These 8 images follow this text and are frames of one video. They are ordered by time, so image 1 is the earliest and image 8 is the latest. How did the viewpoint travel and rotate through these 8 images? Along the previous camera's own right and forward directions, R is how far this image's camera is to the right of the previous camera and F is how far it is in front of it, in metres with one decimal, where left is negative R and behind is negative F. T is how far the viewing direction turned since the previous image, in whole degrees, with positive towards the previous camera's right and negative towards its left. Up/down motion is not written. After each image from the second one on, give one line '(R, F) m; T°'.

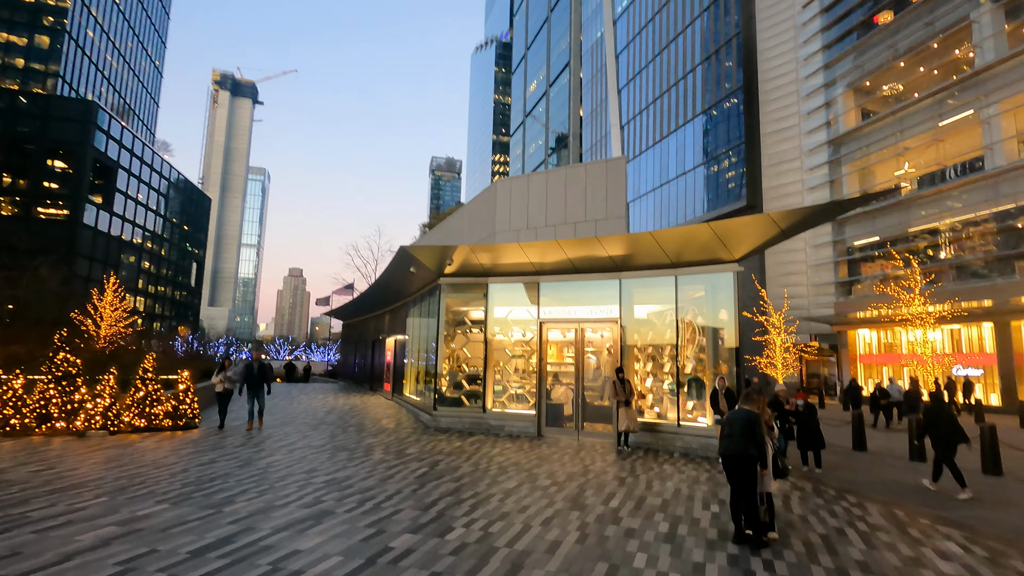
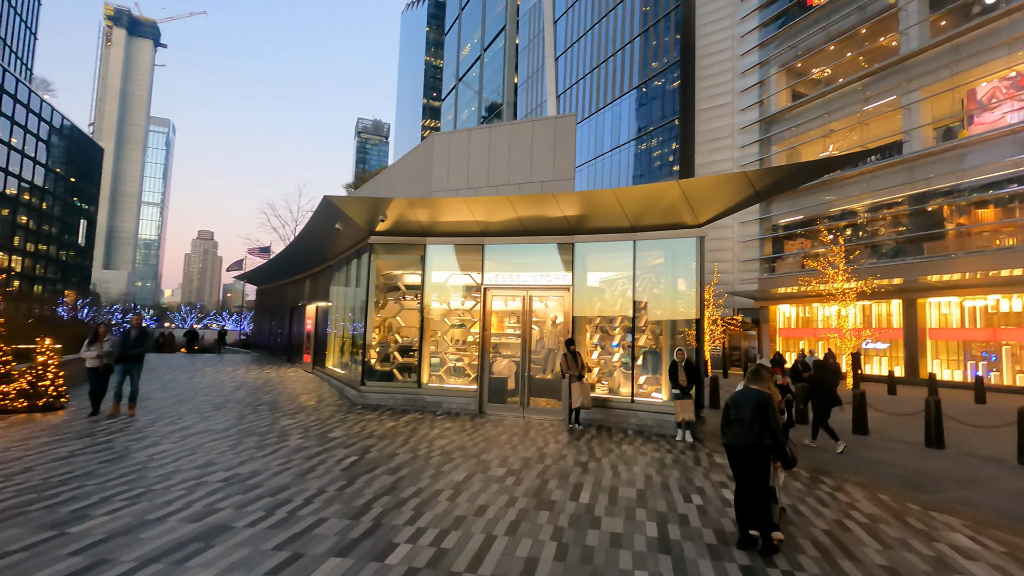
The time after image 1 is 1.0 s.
(-0.3, +1.2) m; +8°
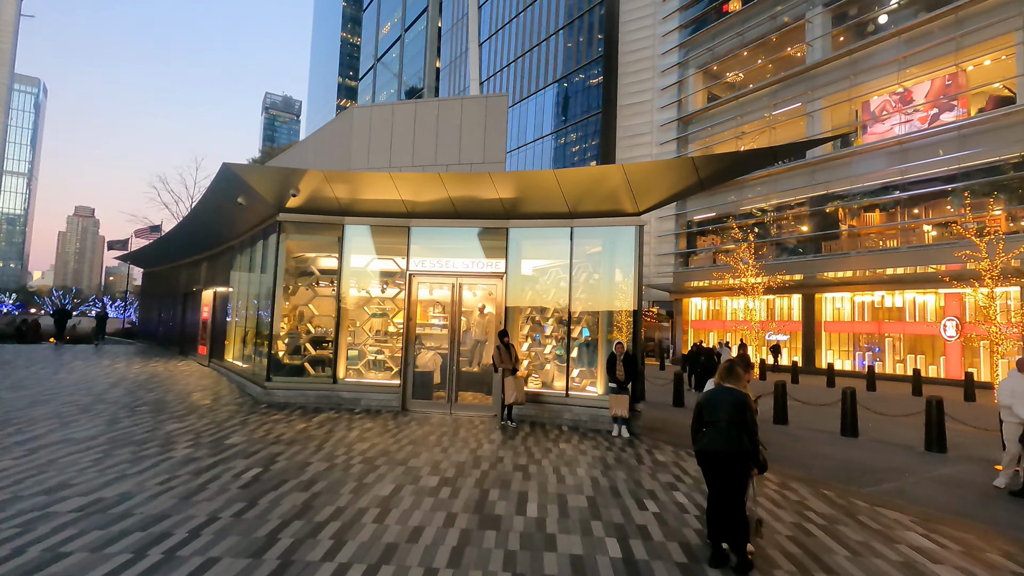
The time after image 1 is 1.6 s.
(-0.2, +0.8) m; +9°
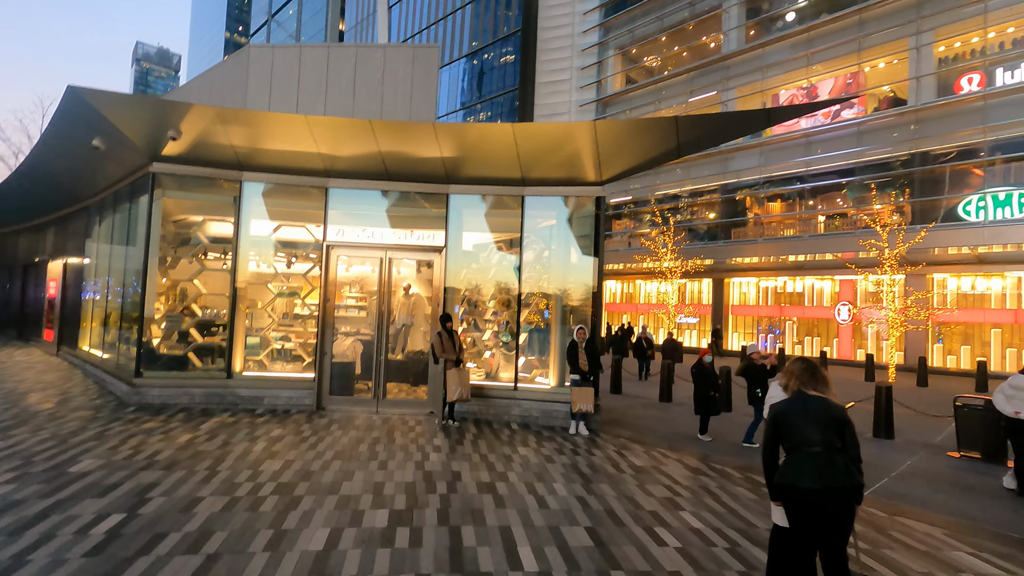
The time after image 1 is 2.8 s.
(-0.6, +1.4) m; +10°
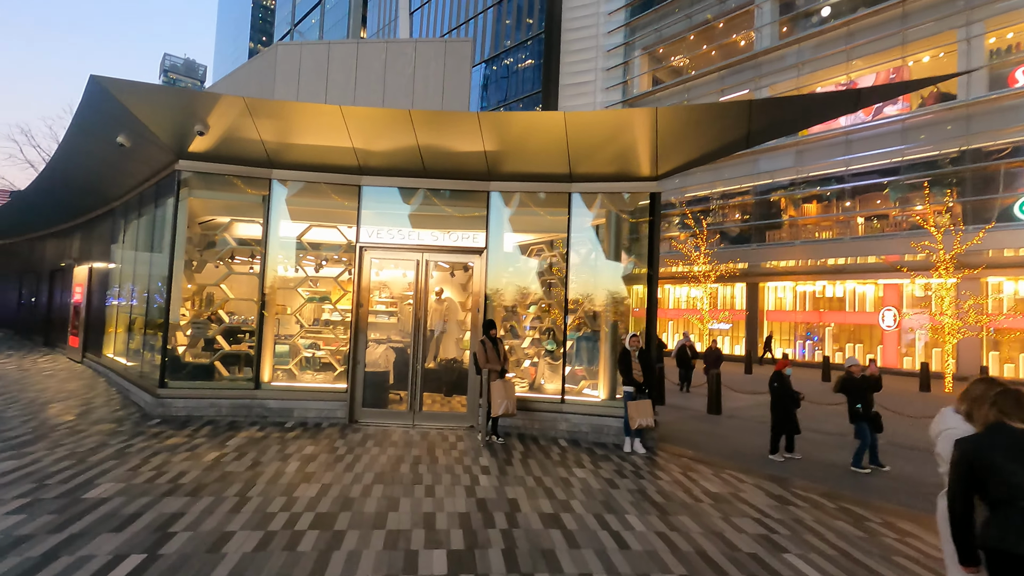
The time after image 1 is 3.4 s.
(-0.4, +0.6) m; -2°
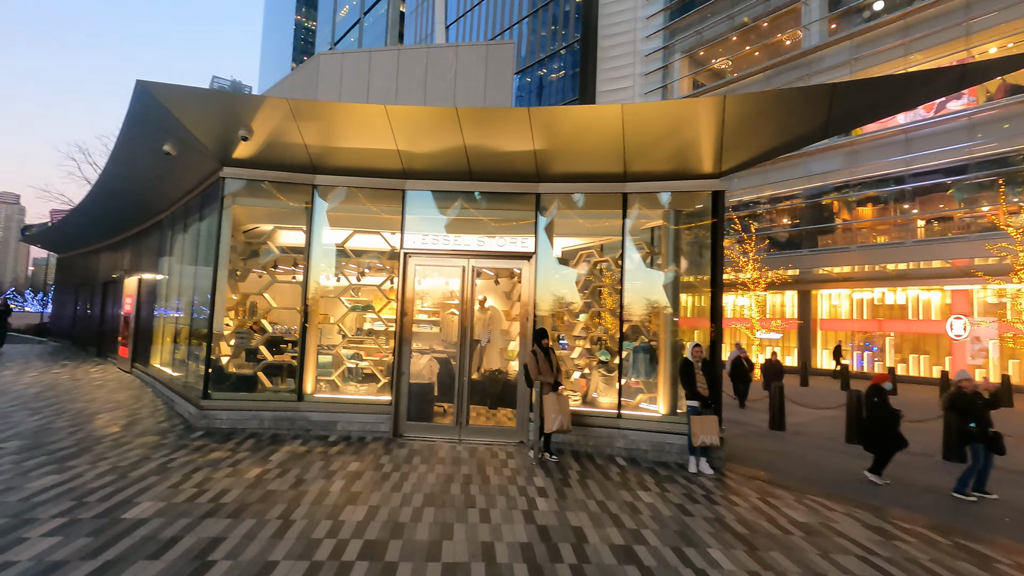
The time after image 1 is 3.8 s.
(-0.2, +0.4) m; -4°
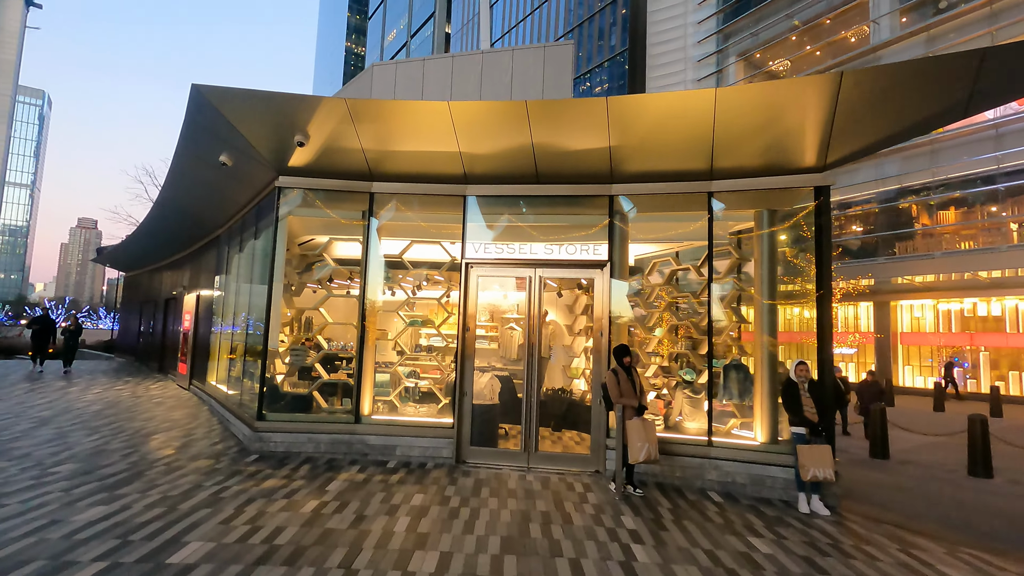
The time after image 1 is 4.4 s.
(-0.3, +0.6) m; -5°
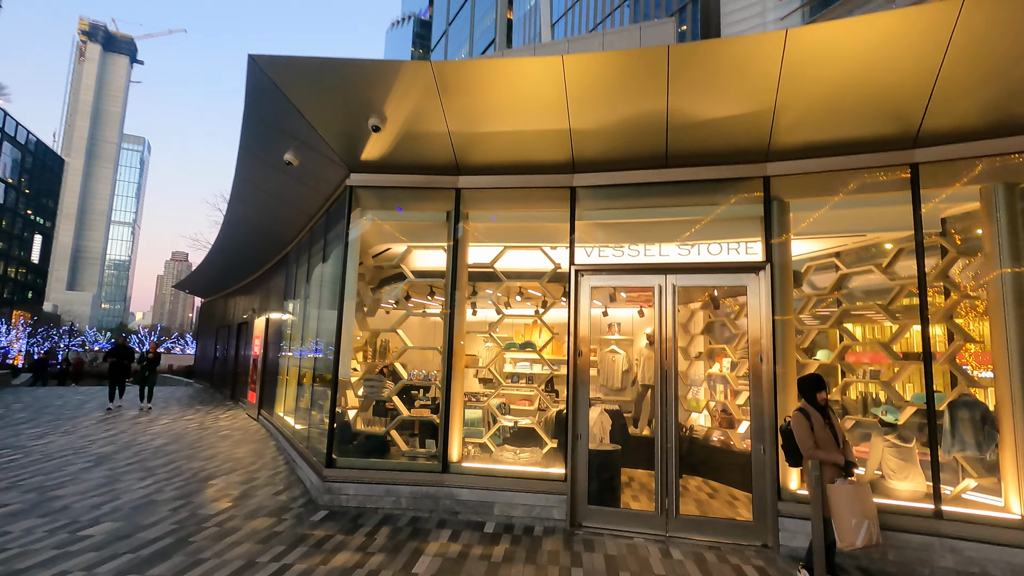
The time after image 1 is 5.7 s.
(-0.6, +1.4) m; -7°
